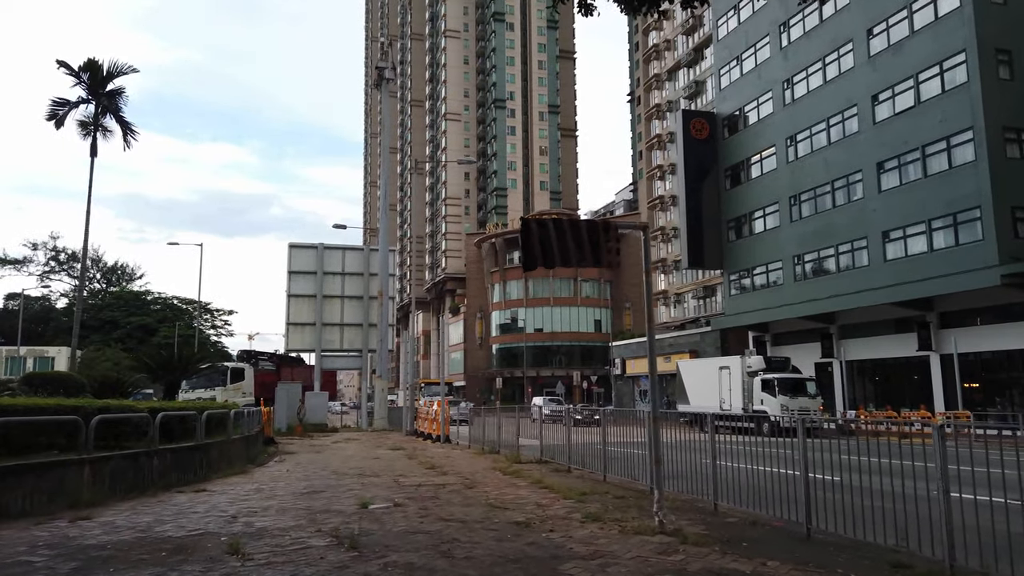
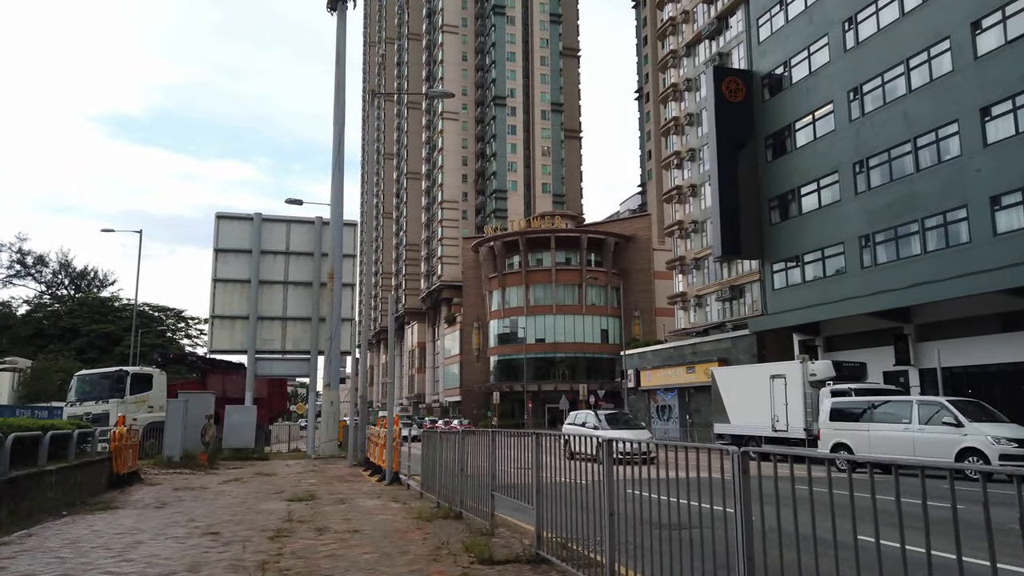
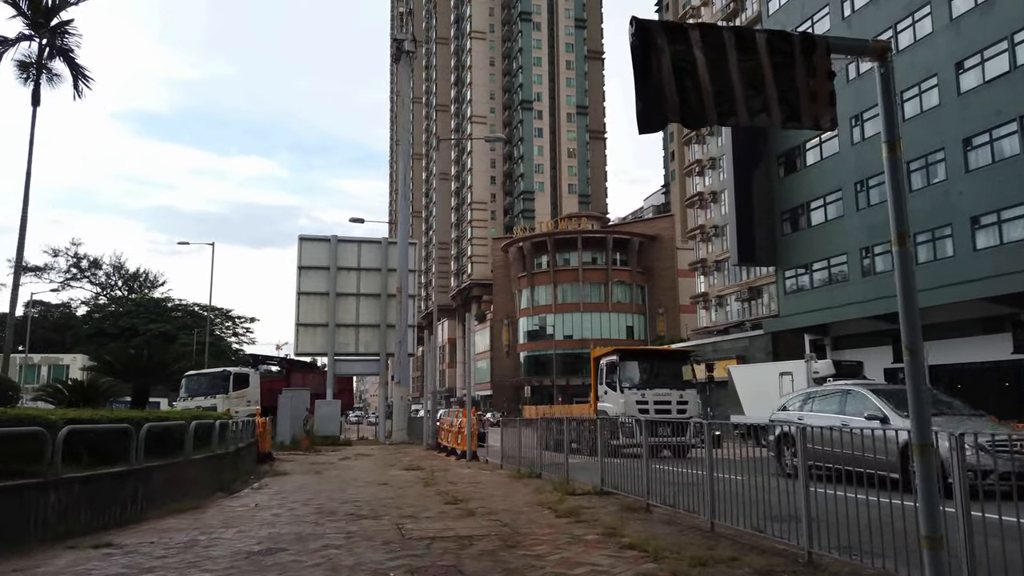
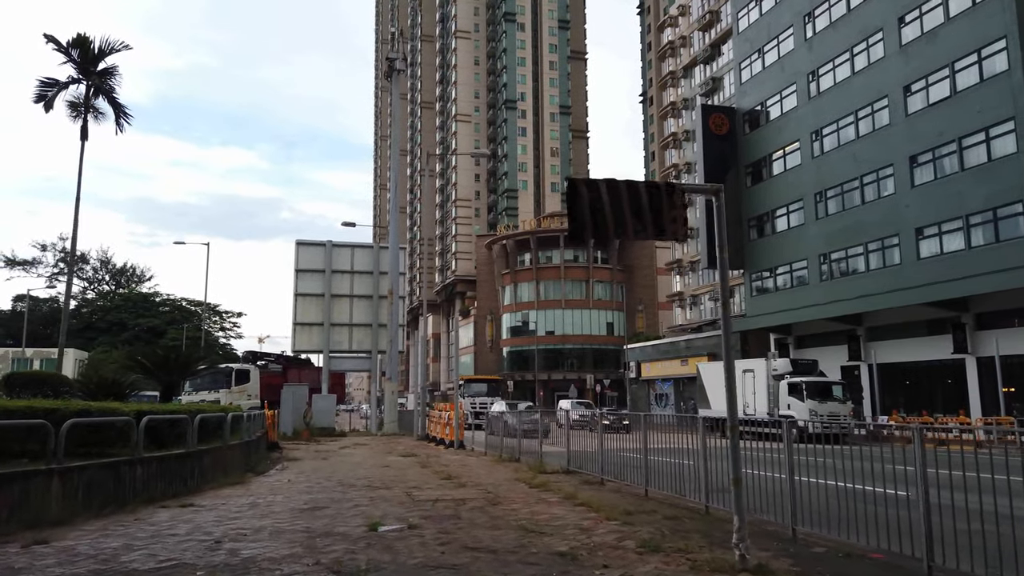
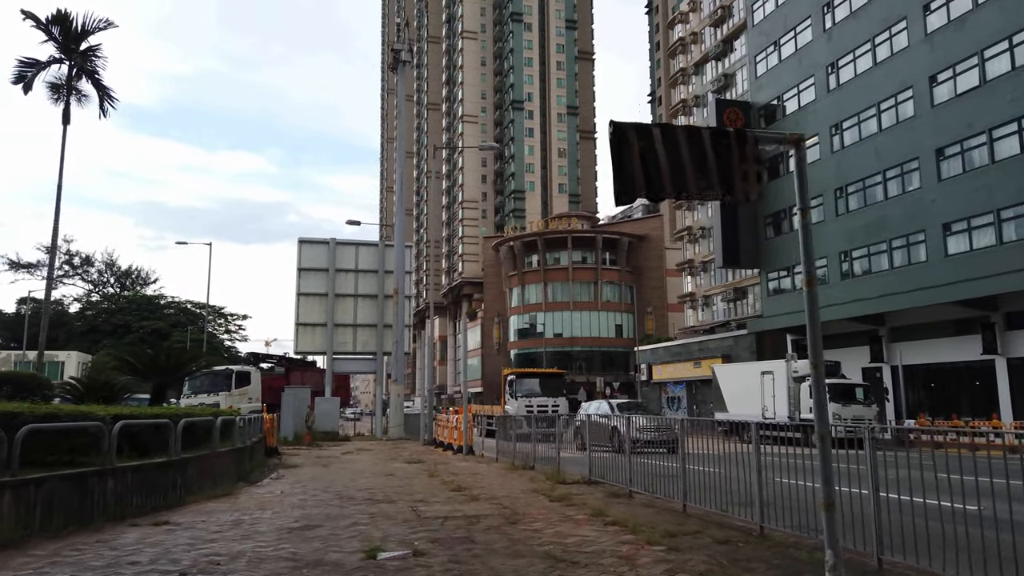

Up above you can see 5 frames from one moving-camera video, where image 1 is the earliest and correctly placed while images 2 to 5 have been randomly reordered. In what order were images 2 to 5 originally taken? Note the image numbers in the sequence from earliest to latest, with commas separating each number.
4, 5, 3, 2
